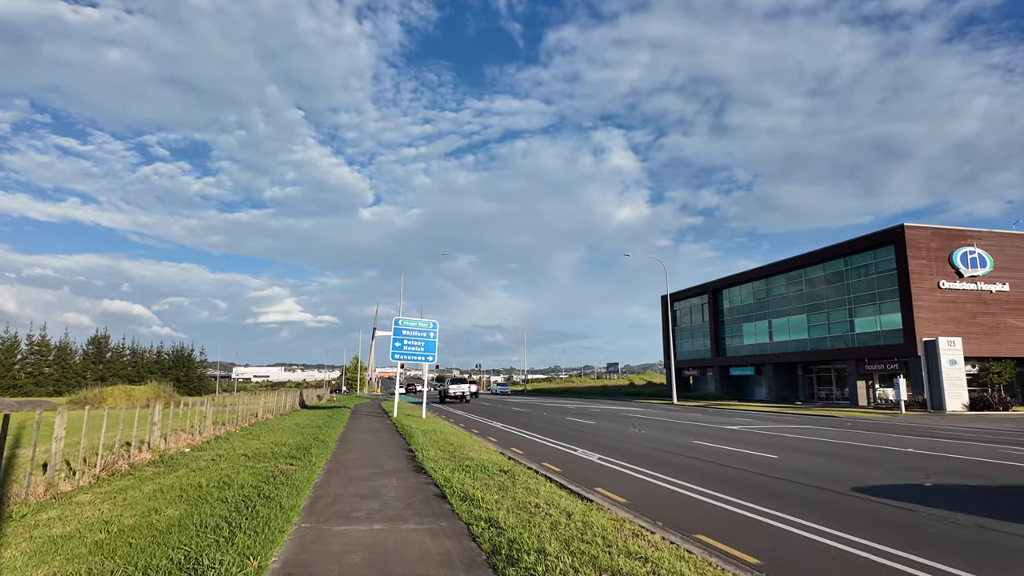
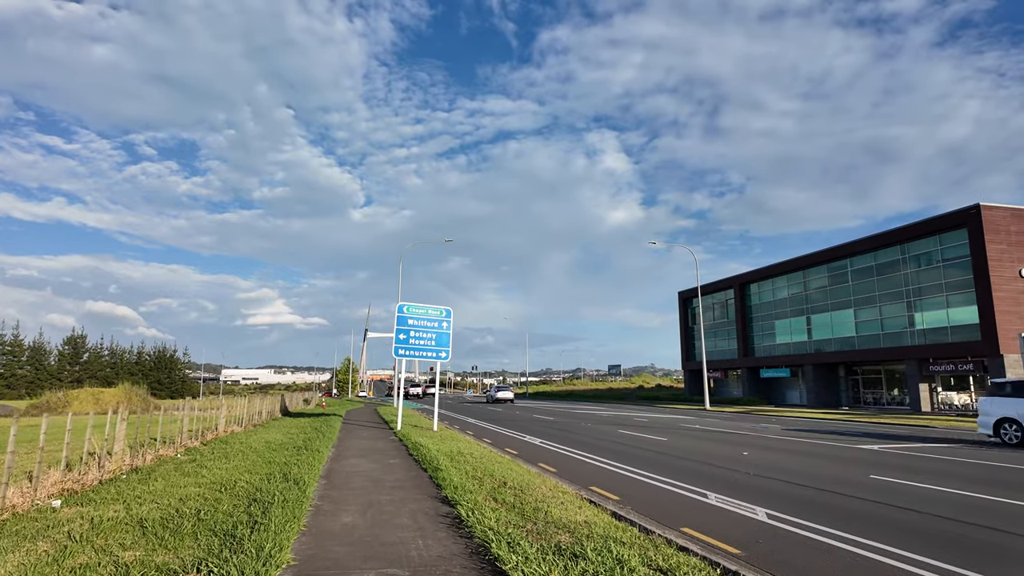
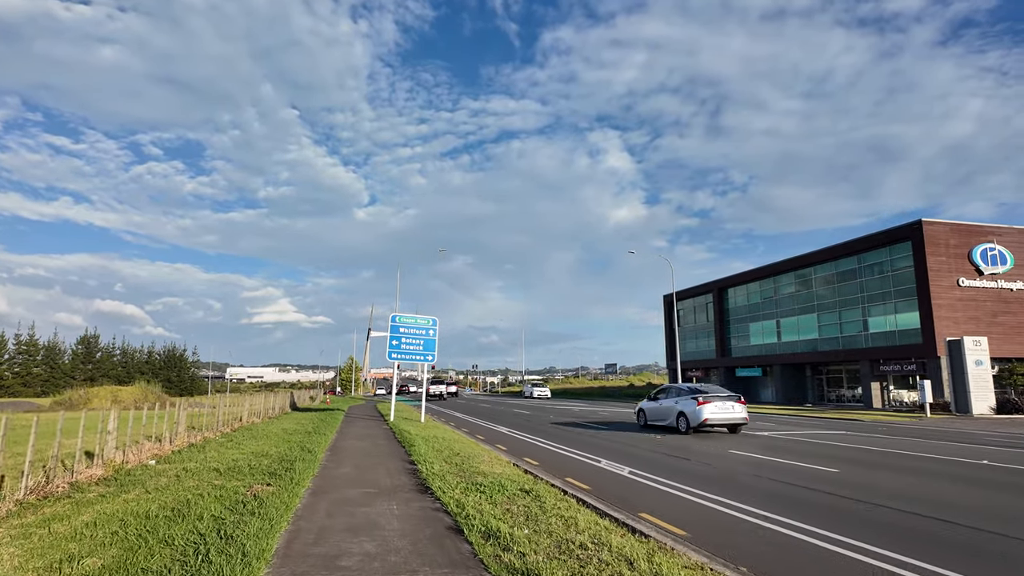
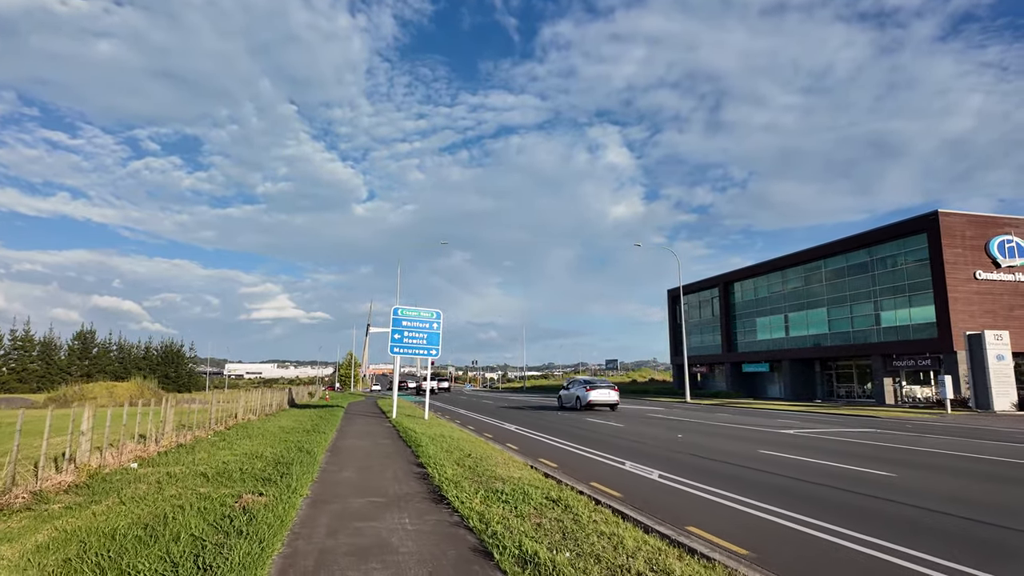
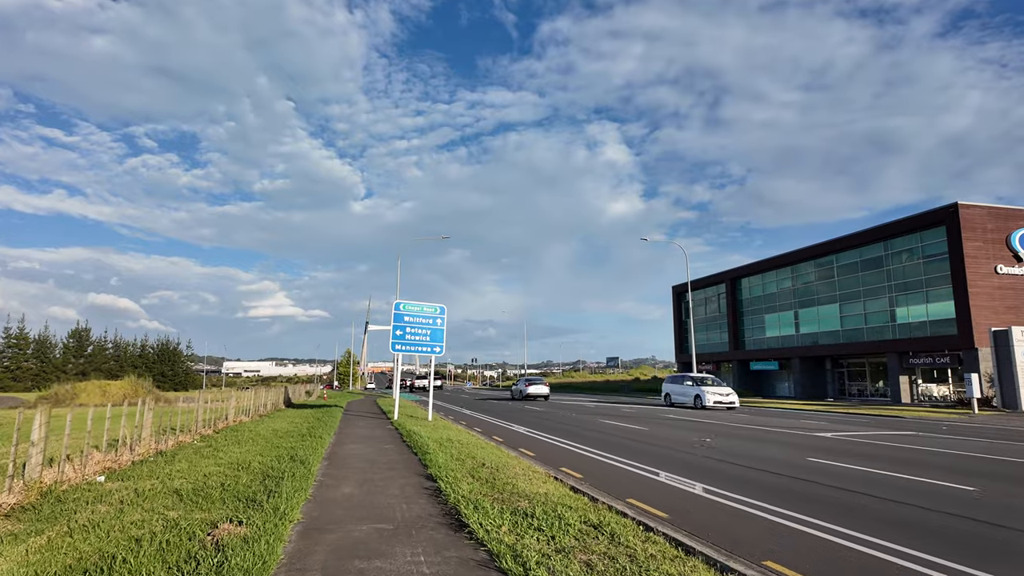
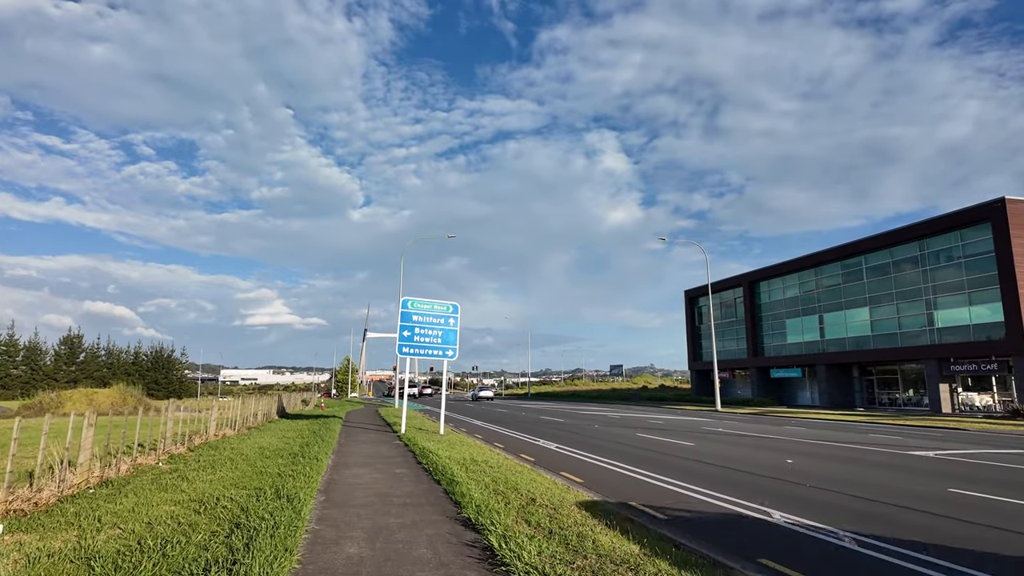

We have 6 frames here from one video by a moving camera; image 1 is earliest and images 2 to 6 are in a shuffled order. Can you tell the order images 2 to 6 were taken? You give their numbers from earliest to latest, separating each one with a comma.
3, 4, 5, 2, 6
